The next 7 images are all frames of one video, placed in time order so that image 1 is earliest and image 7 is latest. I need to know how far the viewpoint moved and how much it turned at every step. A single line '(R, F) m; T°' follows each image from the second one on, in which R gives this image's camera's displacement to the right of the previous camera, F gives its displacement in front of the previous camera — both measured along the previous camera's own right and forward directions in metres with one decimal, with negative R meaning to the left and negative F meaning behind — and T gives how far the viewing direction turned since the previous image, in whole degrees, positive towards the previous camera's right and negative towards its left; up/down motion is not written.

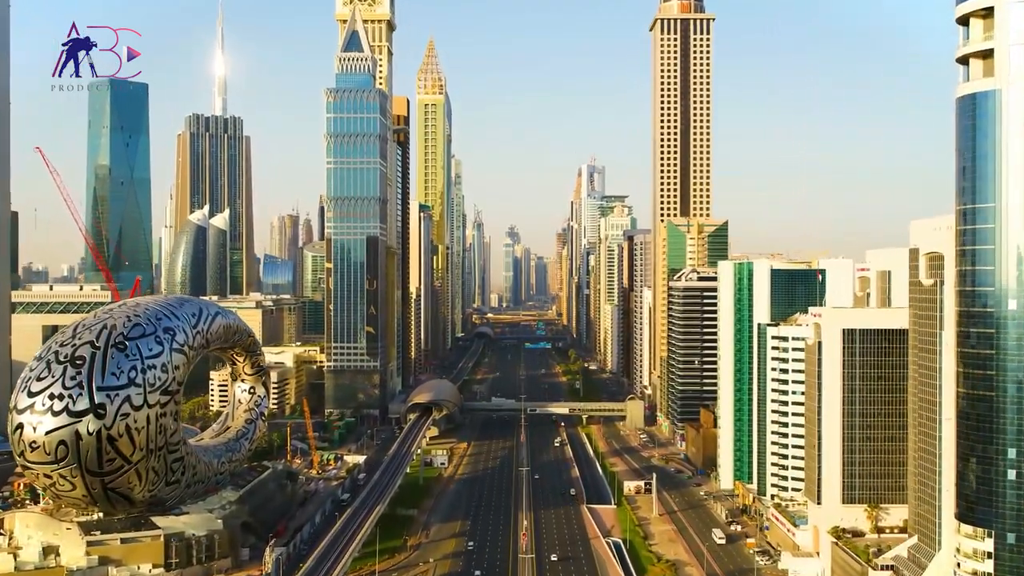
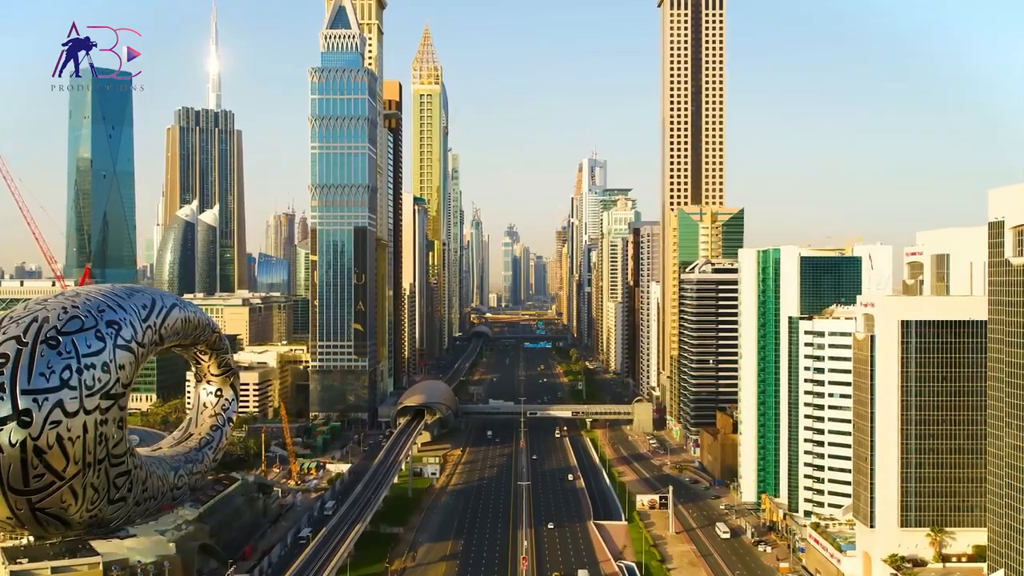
(+0.1, +10.4) m; 0°
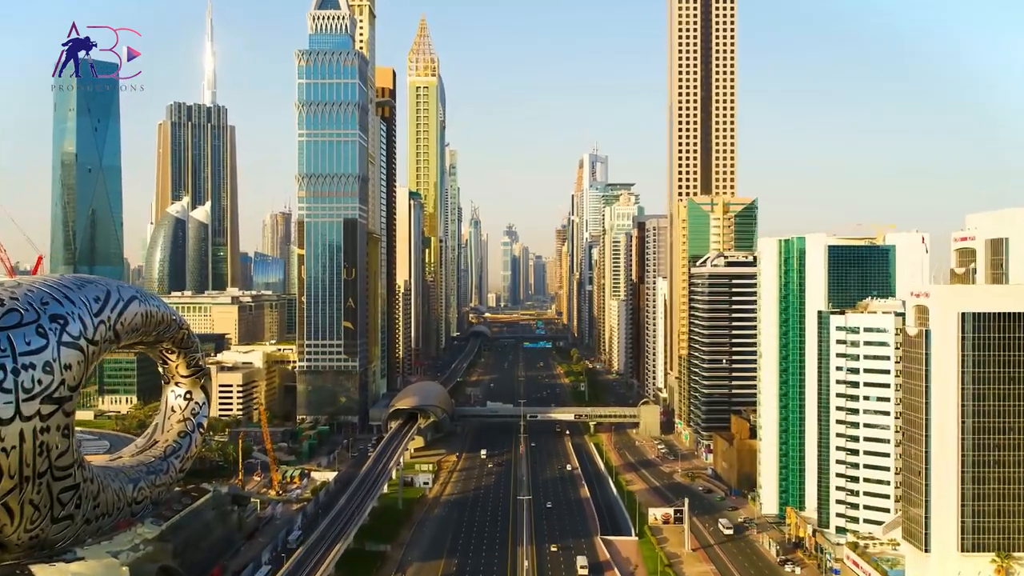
(0.0, +7.8) m; 0°
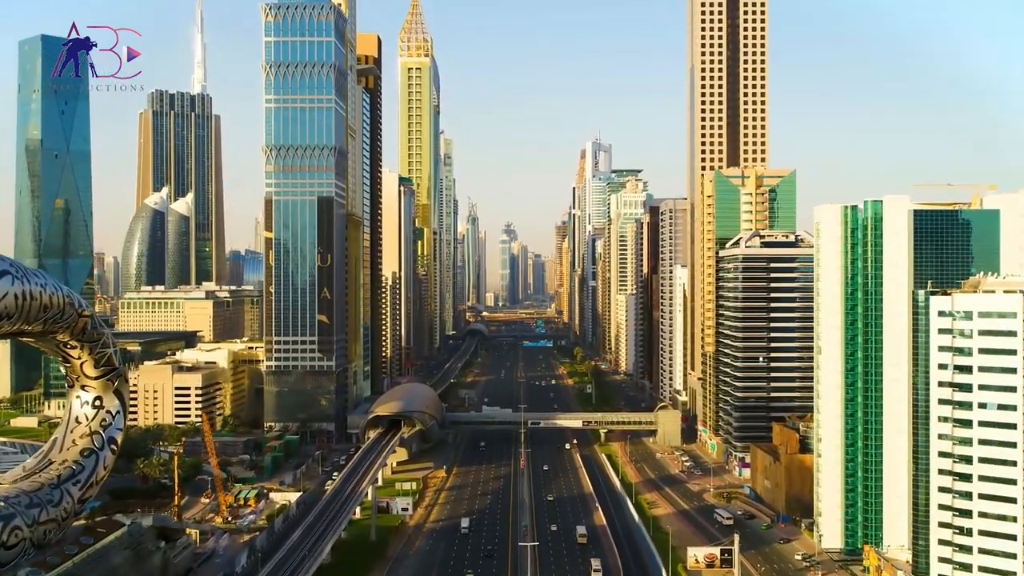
(0.0, +16.8) m; 0°
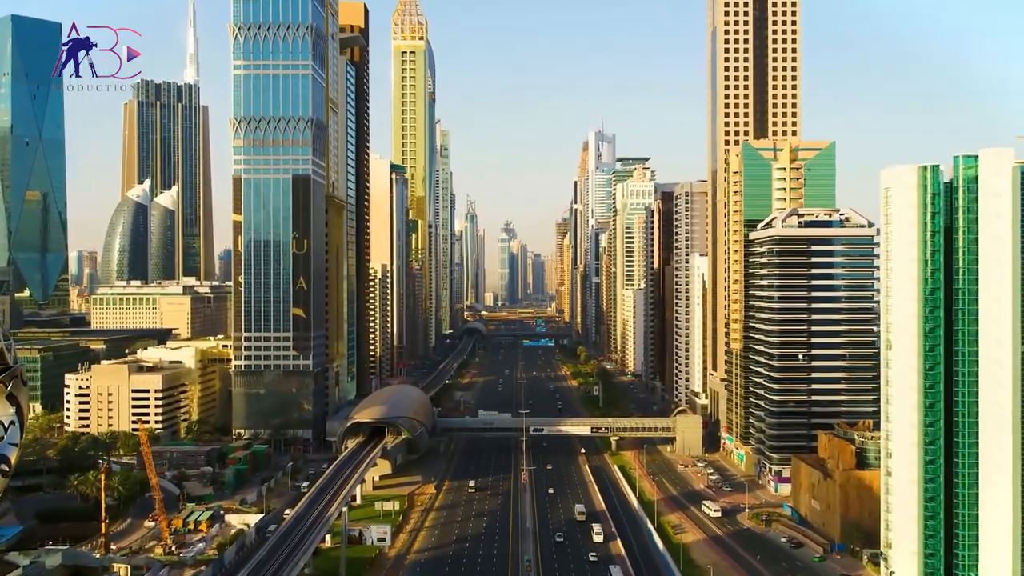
(0.0, +12.9) m; 0°
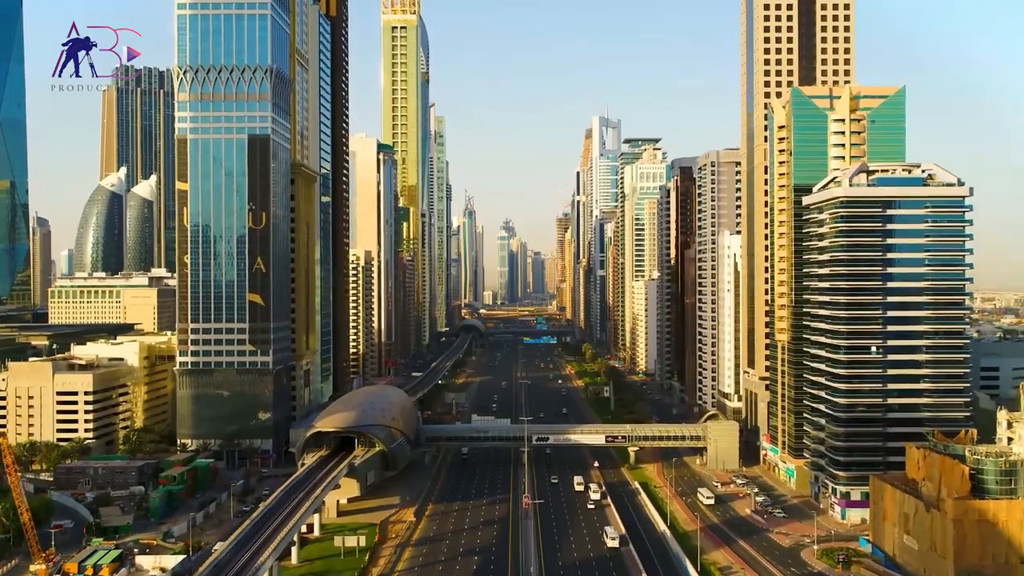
(+0.1, +16.6) m; 0°
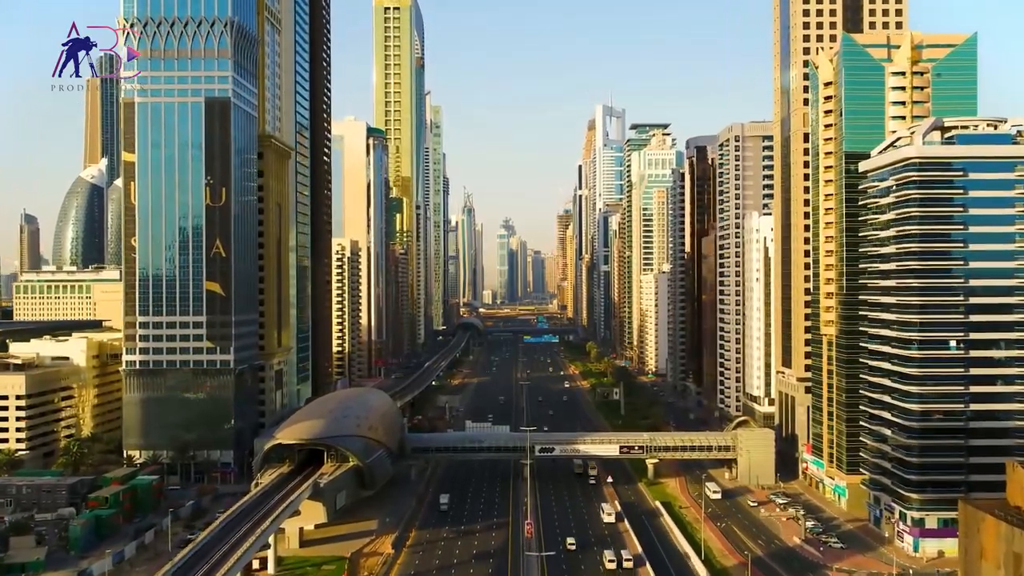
(+0.1, +11.7) m; 0°
